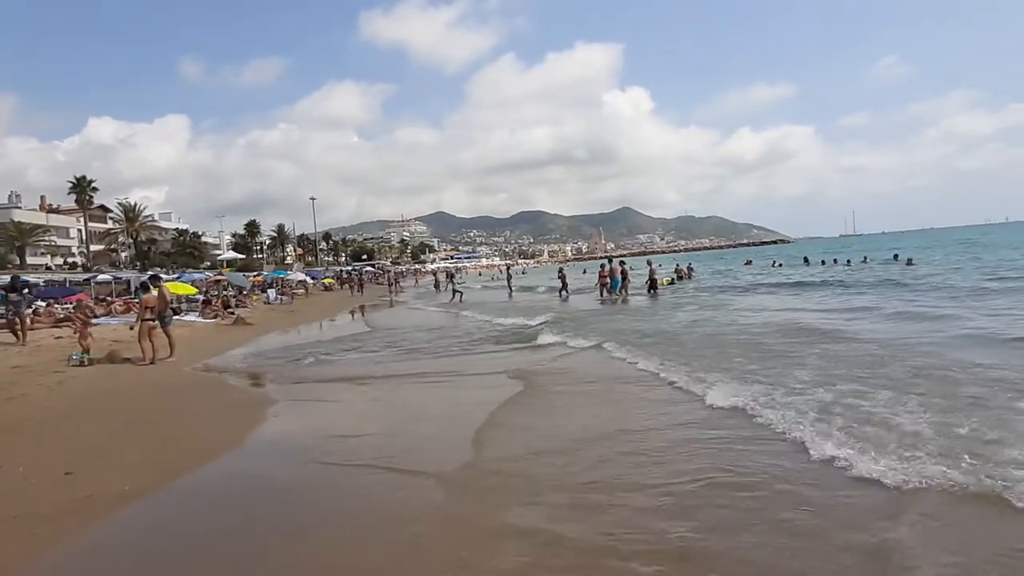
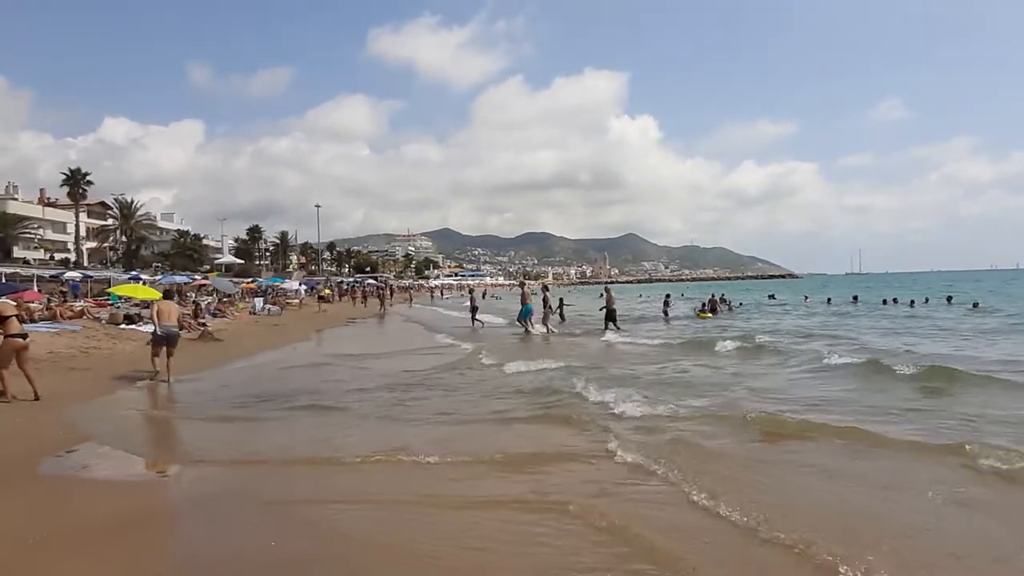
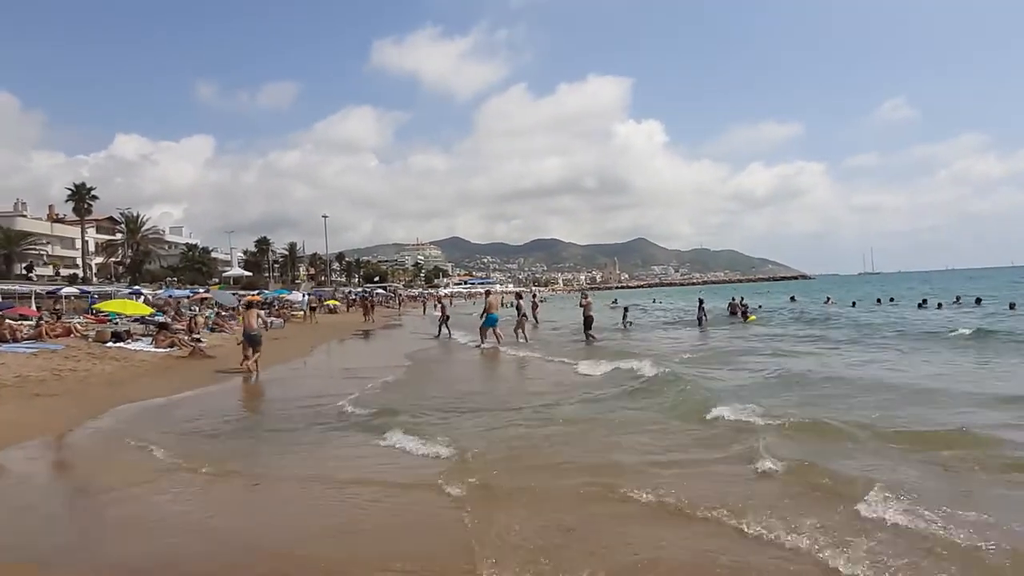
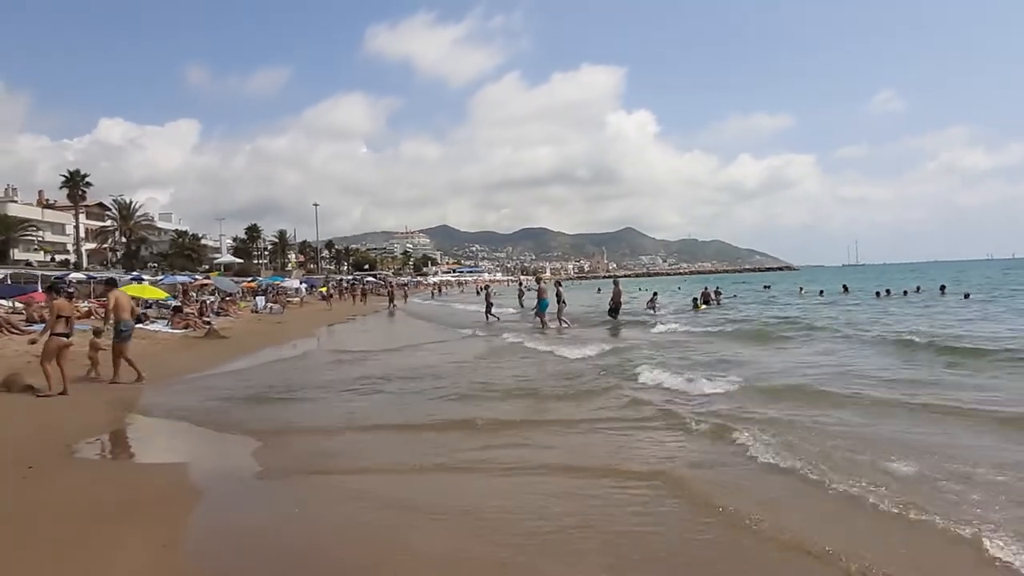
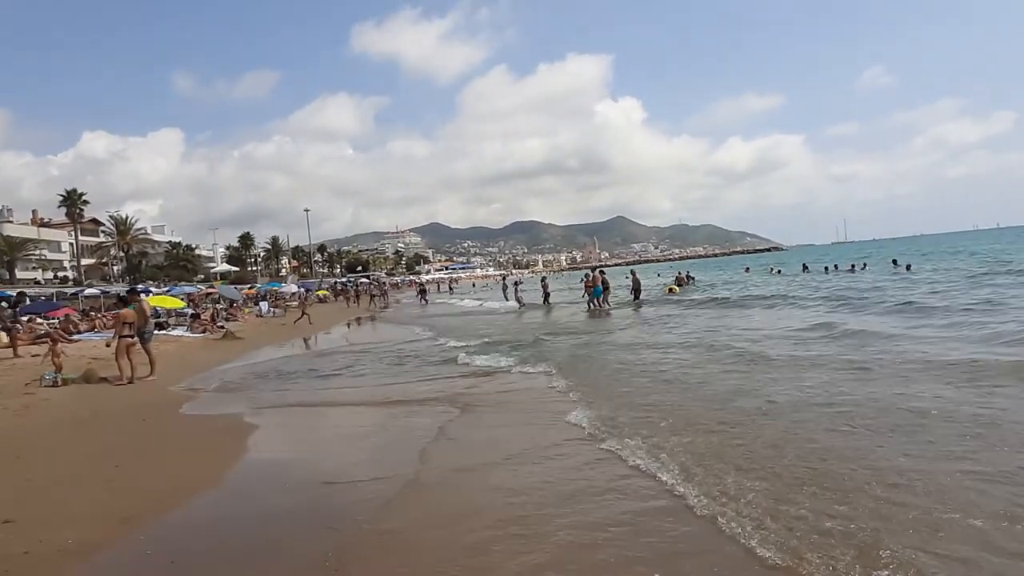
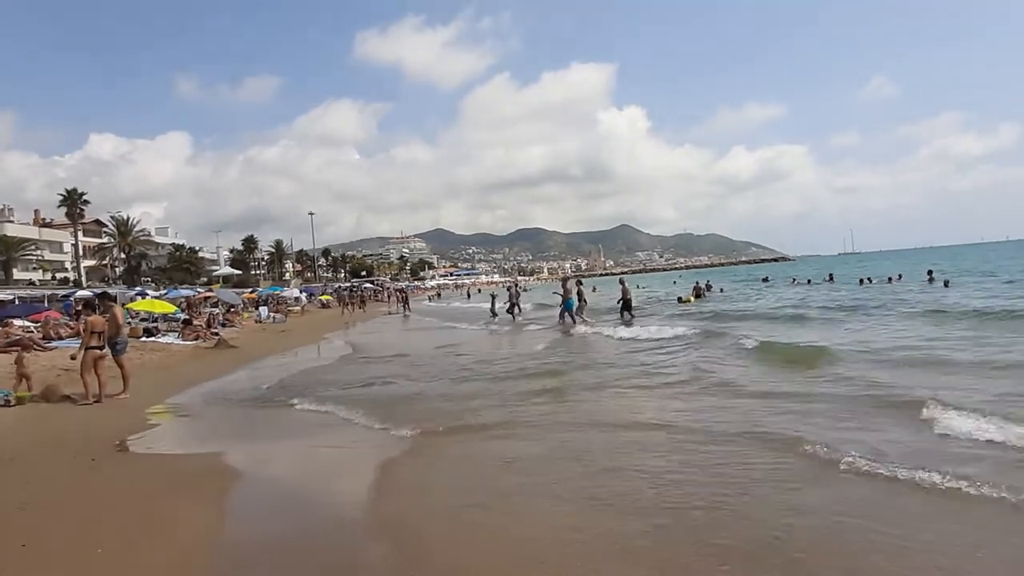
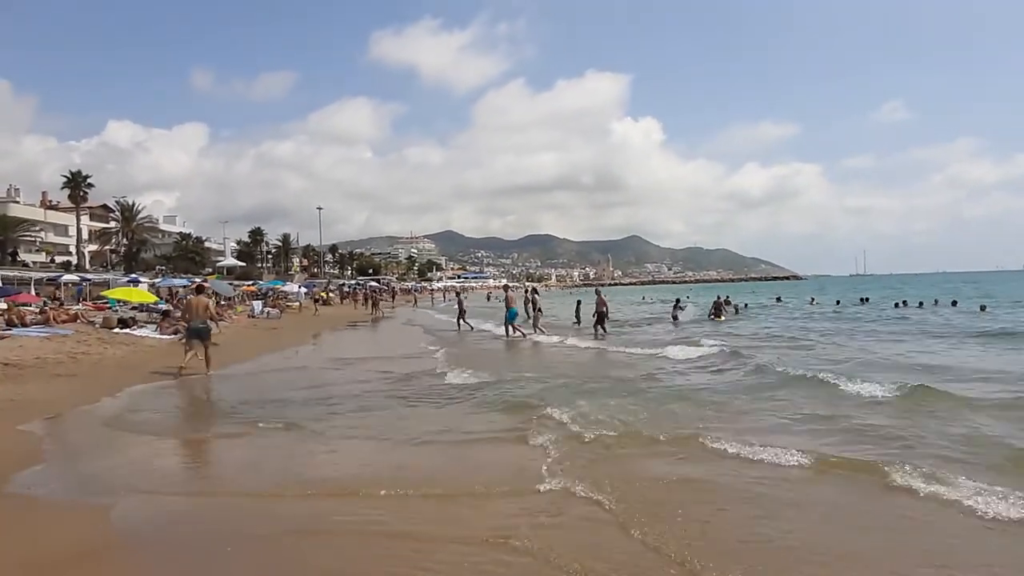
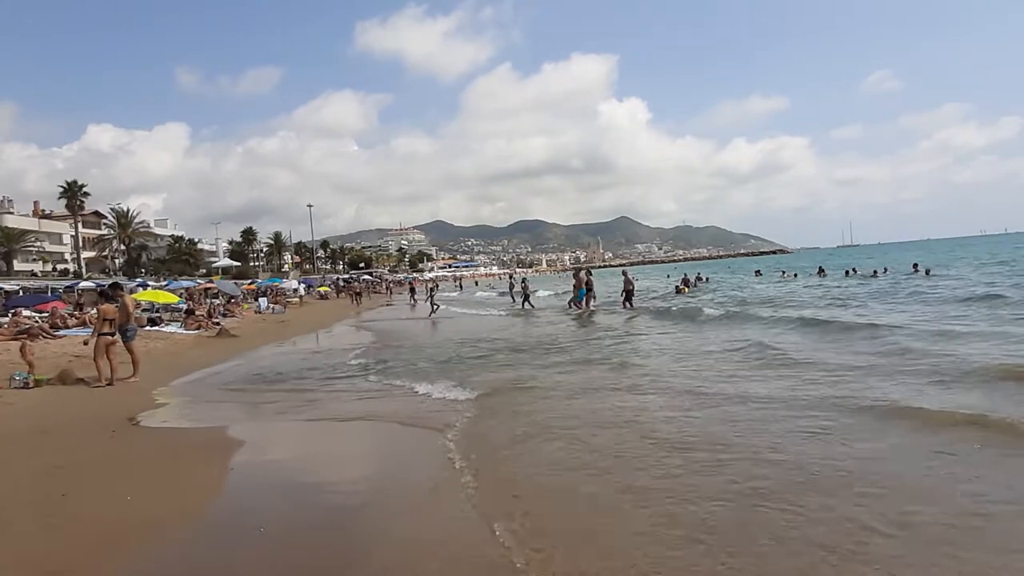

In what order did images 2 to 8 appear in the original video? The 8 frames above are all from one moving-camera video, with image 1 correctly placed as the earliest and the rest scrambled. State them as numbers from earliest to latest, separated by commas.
5, 8, 6, 4, 2, 7, 3
